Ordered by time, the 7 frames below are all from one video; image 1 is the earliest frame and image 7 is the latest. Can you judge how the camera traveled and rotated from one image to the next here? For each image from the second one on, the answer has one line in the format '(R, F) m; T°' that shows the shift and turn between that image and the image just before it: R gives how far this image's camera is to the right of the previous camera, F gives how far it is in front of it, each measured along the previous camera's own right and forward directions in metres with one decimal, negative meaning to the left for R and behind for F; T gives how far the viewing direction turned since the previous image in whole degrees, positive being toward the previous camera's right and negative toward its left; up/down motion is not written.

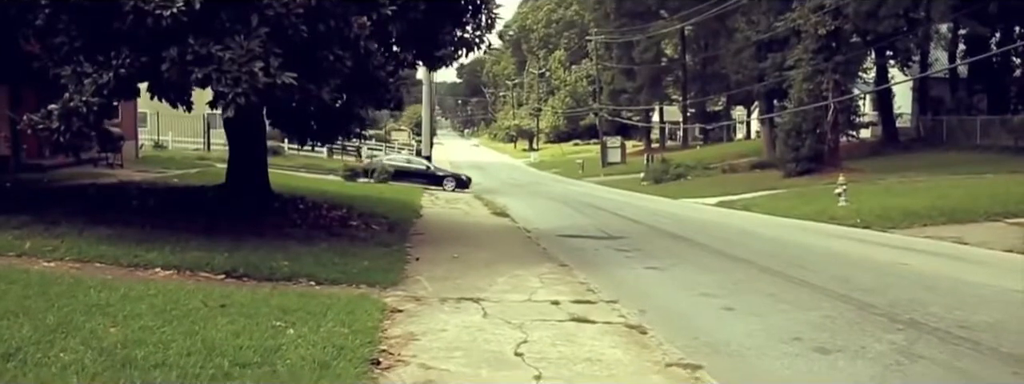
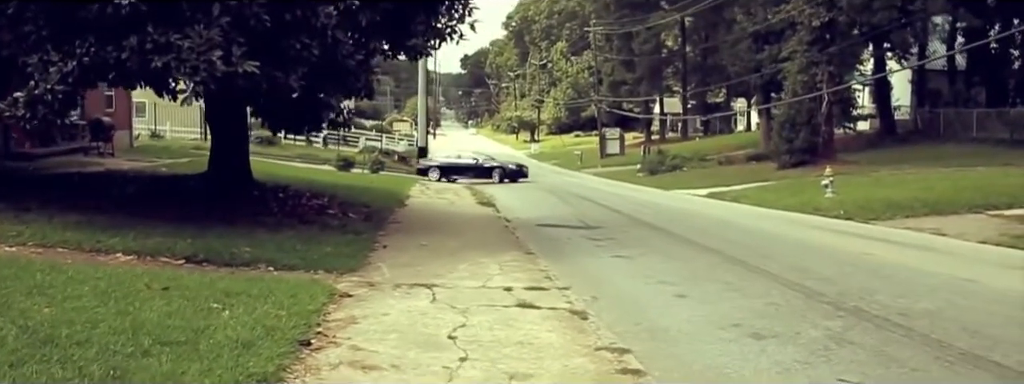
(+0.7, -0.2) m; -1°
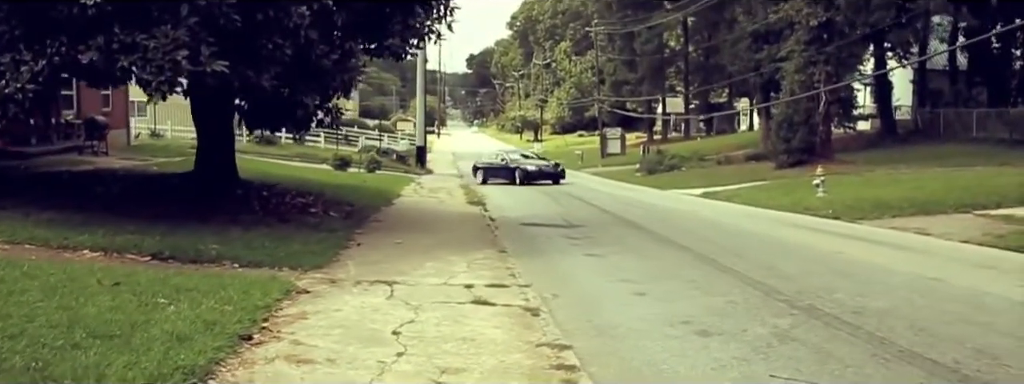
(+0.6, -0.1) m; -1°
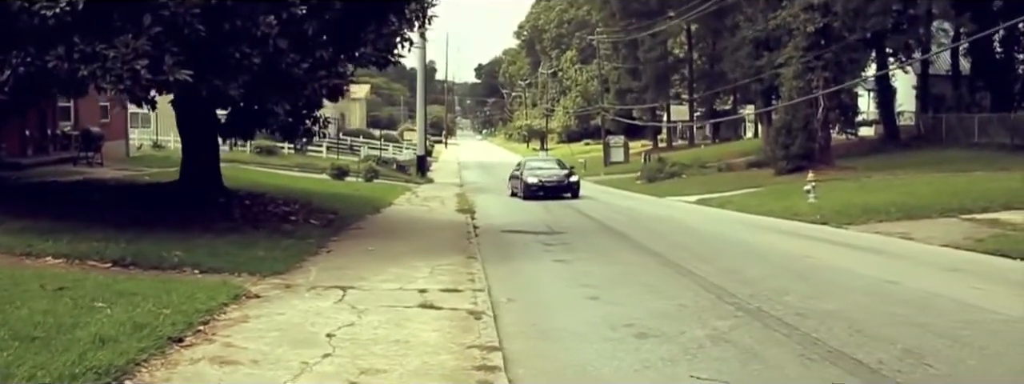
(+0.8, -0.1) m; -1°
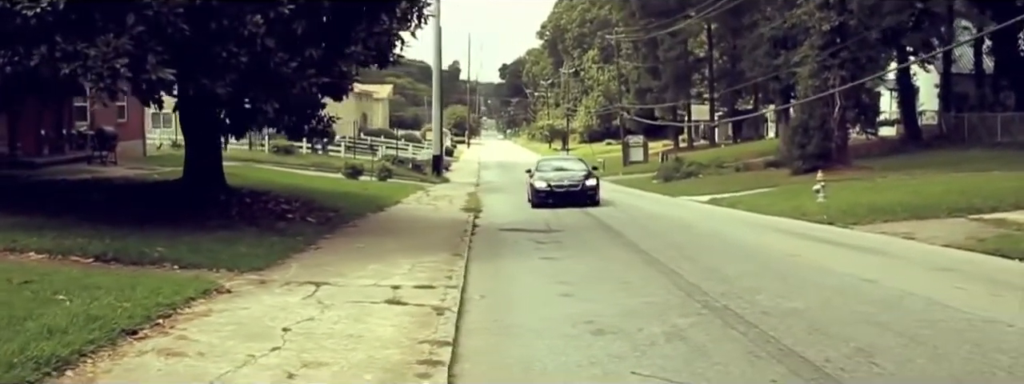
(+0.7, 0.0) m; -2°
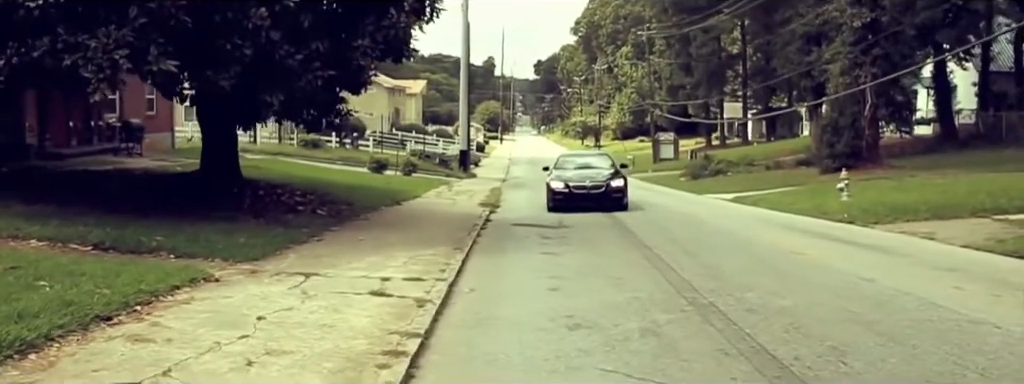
(+0.6, 0.0) m; -2°
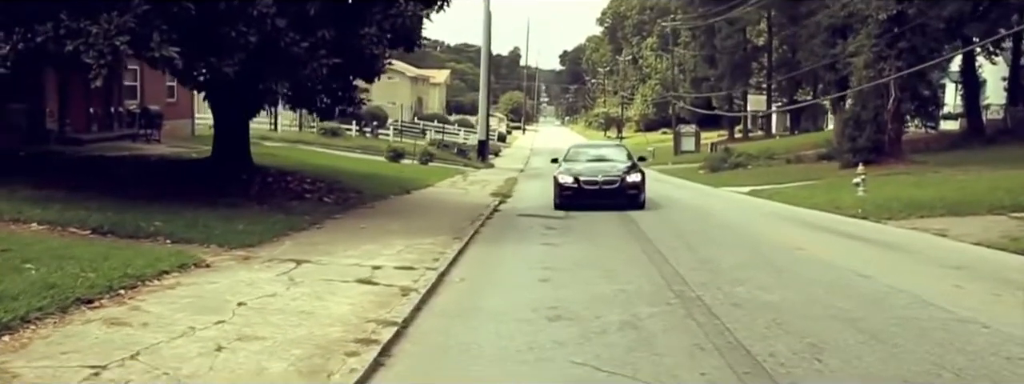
(+0.5, 0.0) m; -2°
